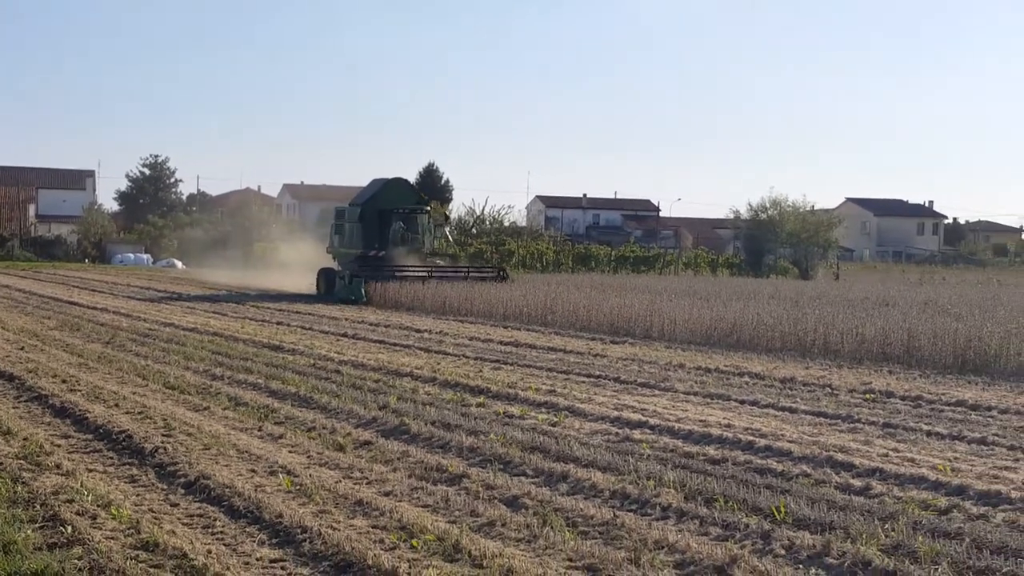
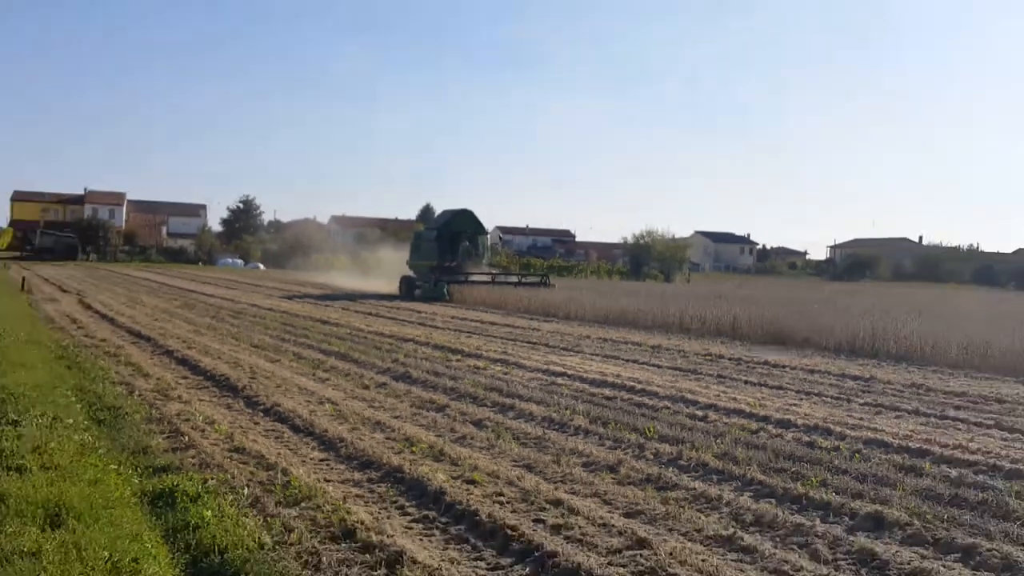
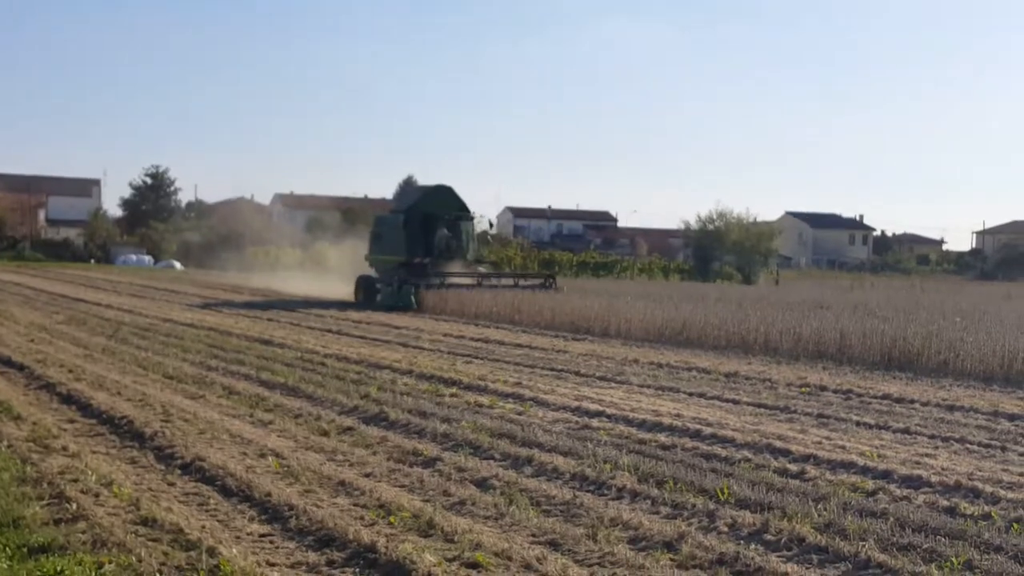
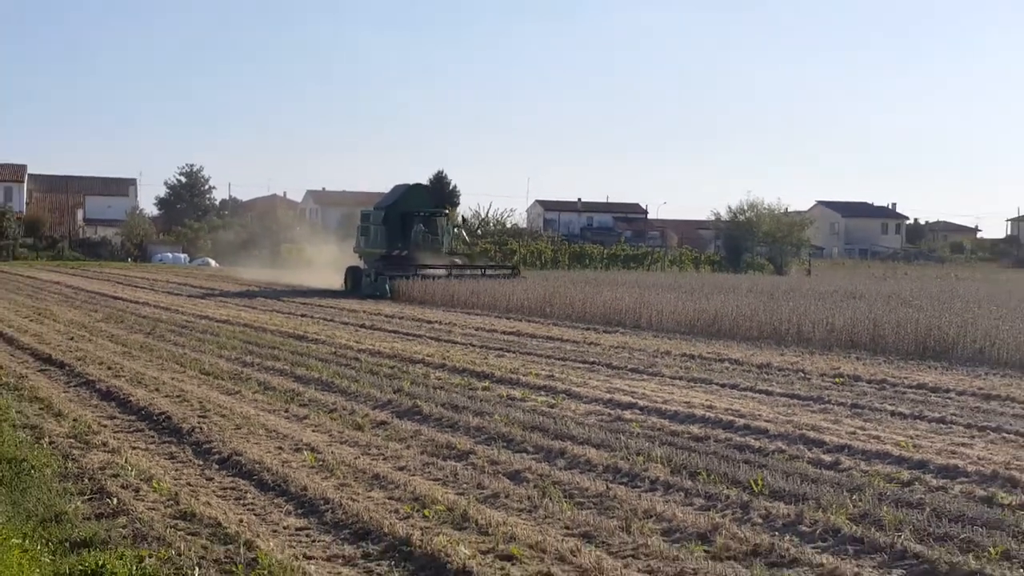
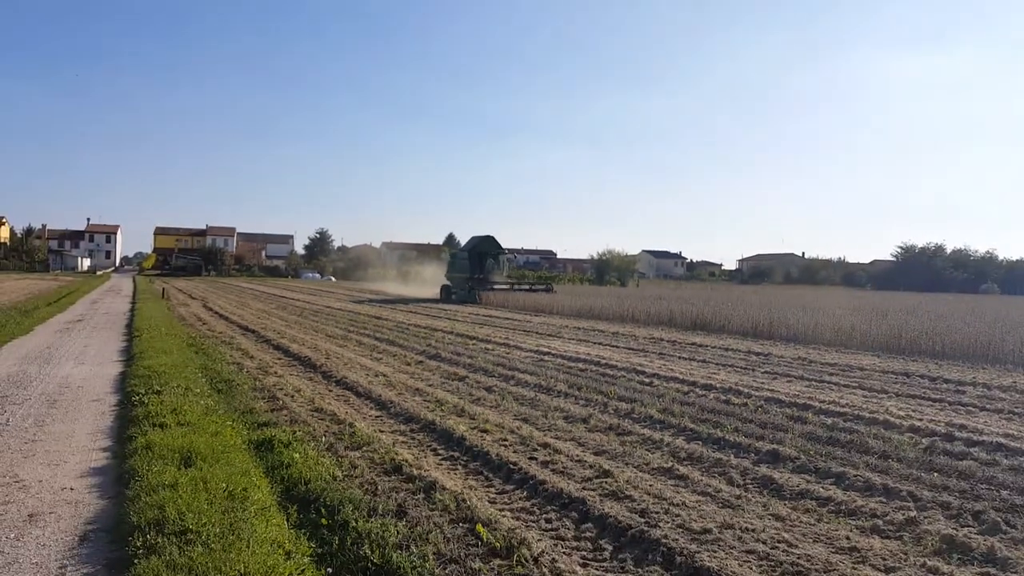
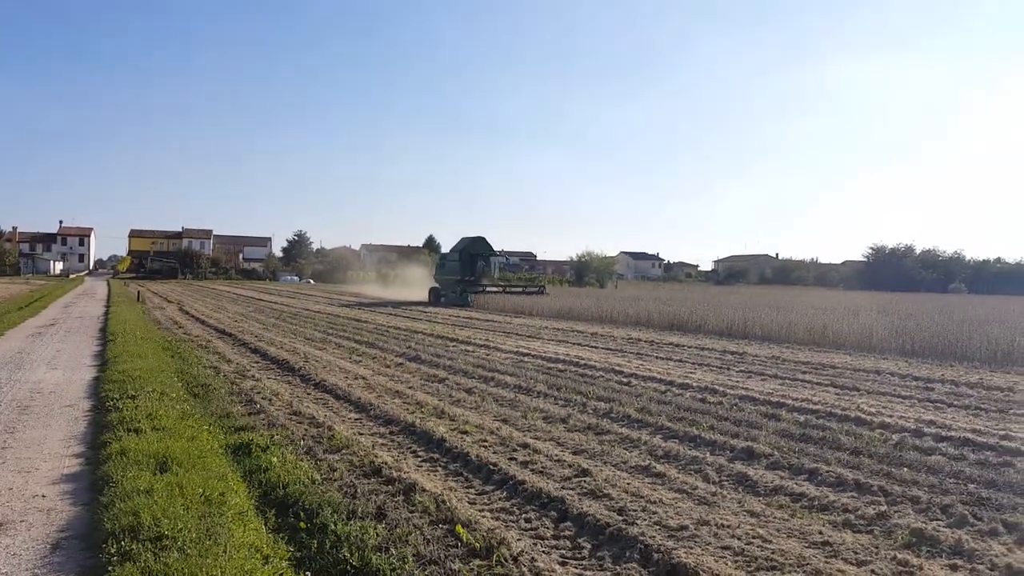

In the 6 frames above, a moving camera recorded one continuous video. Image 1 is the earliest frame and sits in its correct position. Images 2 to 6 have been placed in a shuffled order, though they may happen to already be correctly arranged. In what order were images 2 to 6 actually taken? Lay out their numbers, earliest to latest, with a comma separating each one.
4, 3, 2, 5, 6
